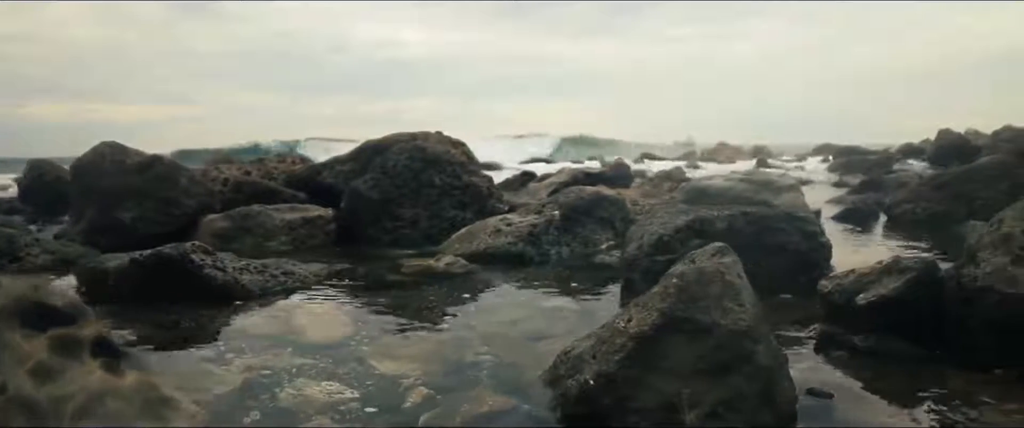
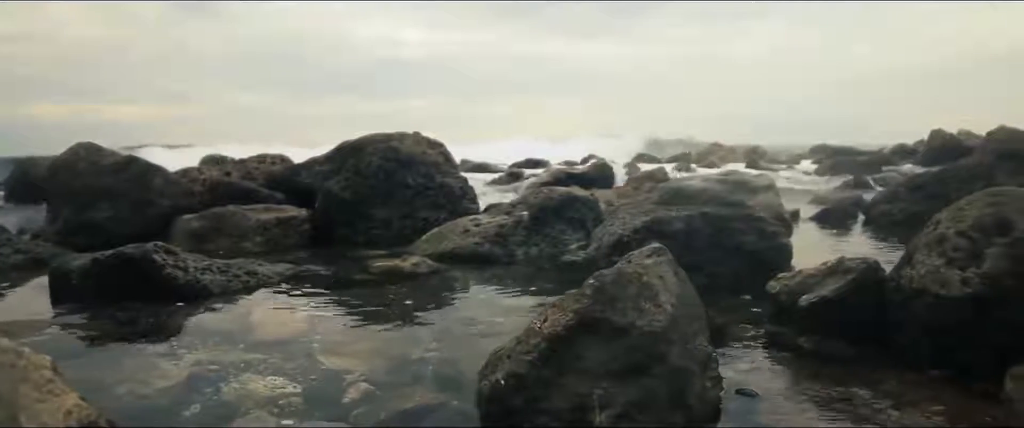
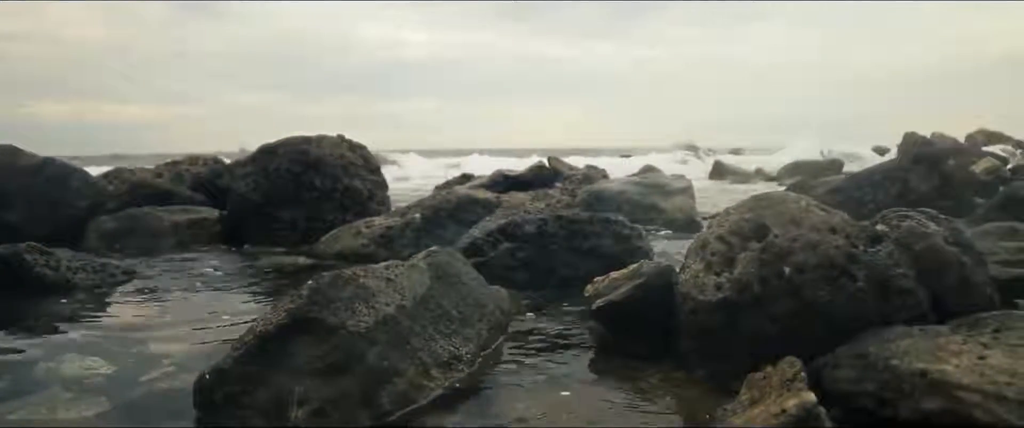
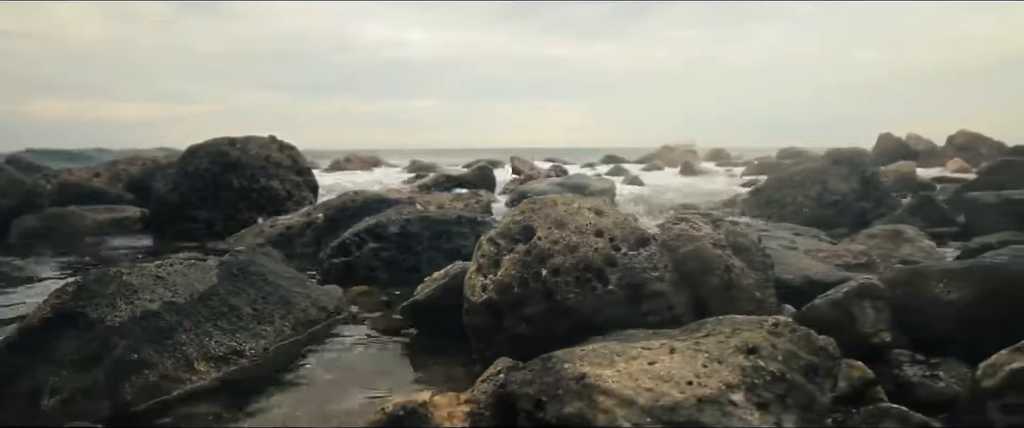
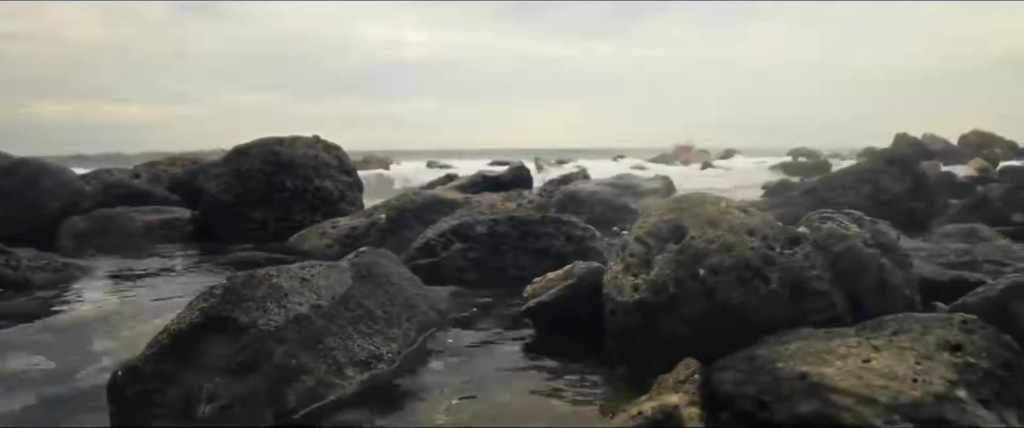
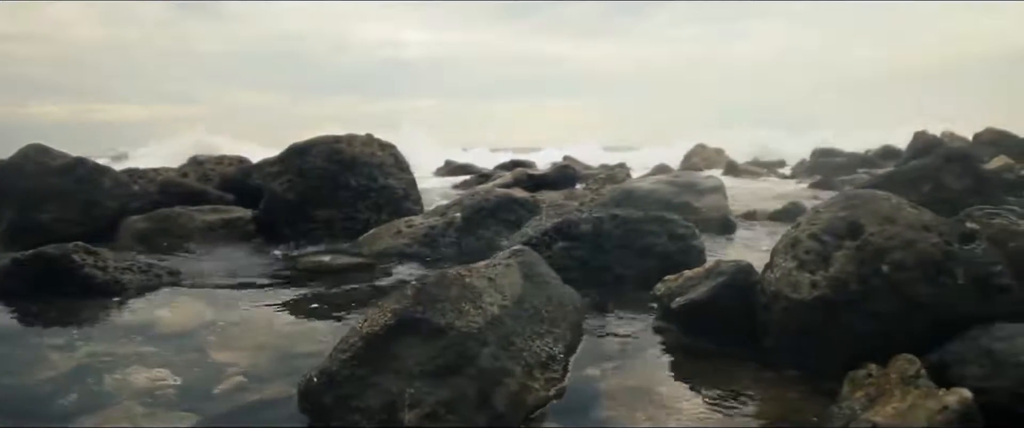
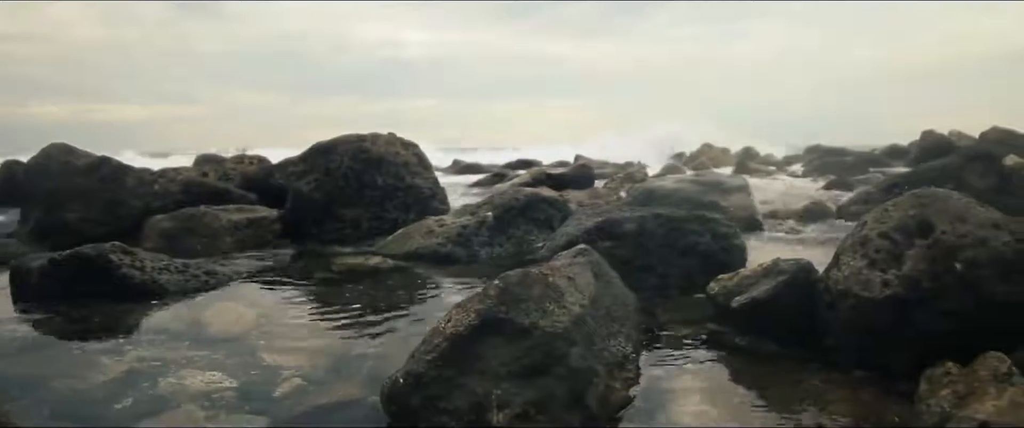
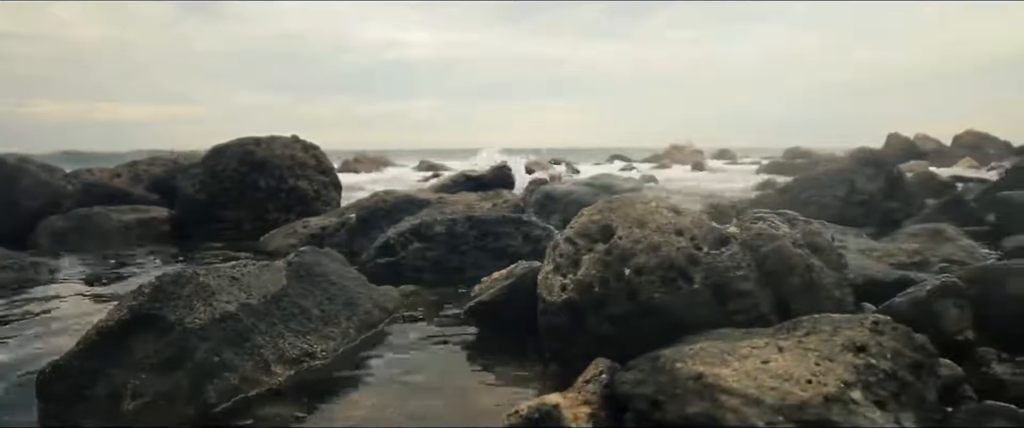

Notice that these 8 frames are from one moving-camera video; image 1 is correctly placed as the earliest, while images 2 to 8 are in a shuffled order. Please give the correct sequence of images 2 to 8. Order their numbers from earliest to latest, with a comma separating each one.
2, 7, 6, 3, 5, 8, 4
